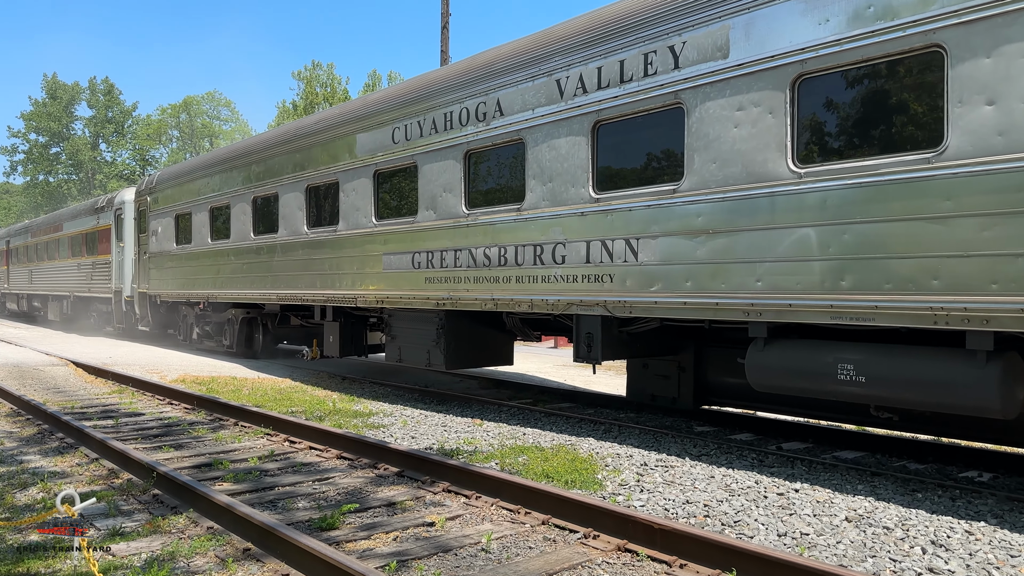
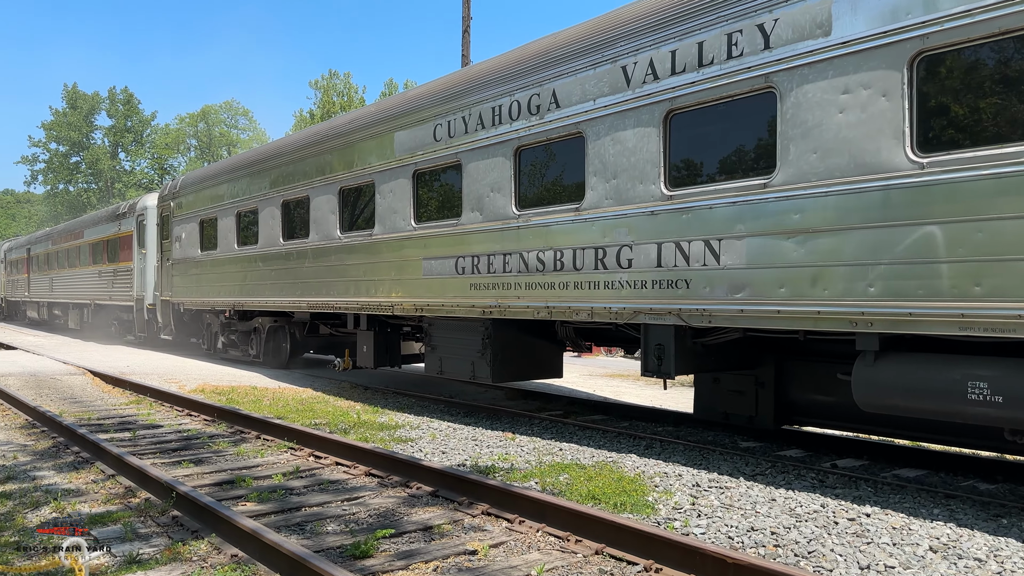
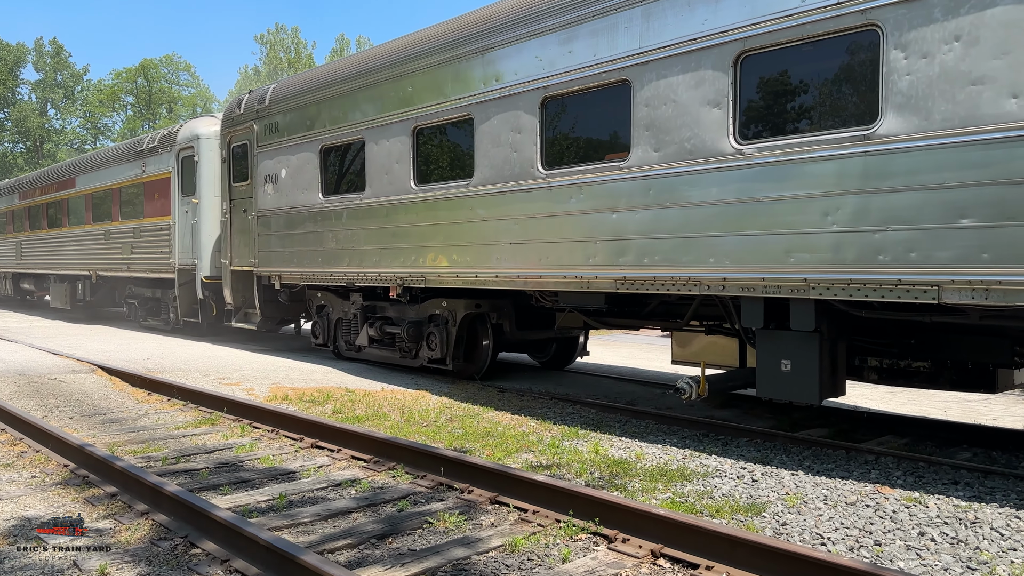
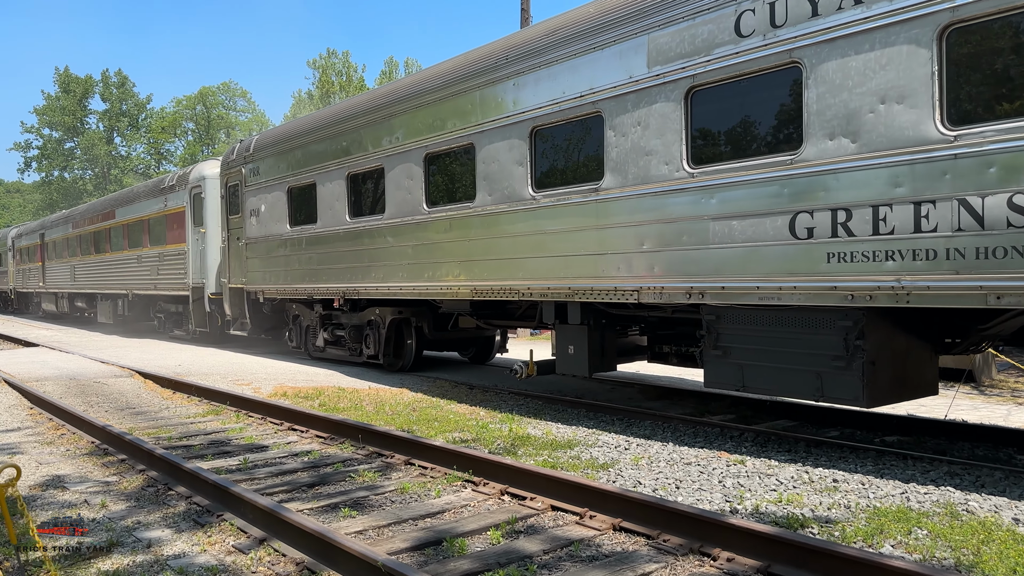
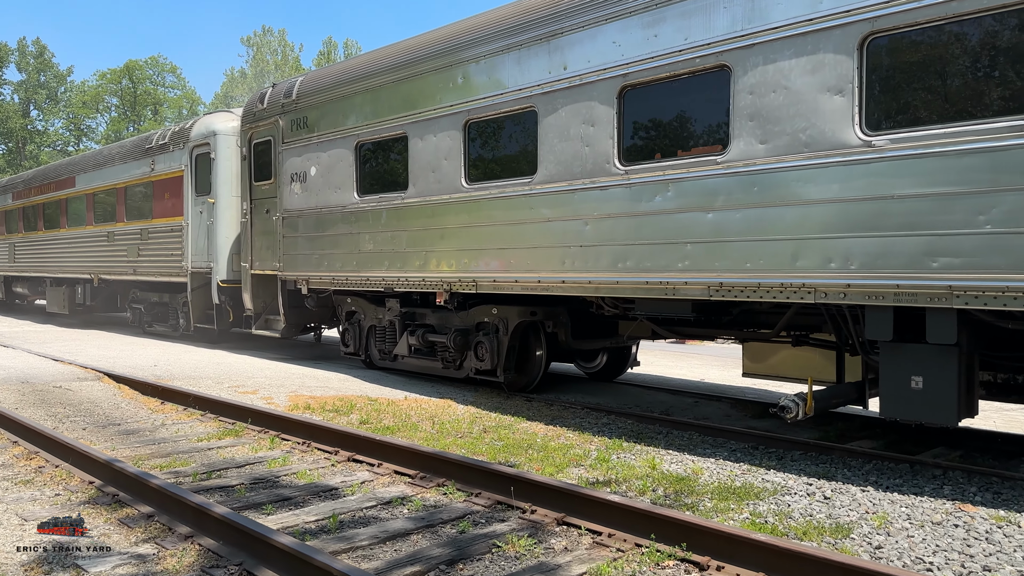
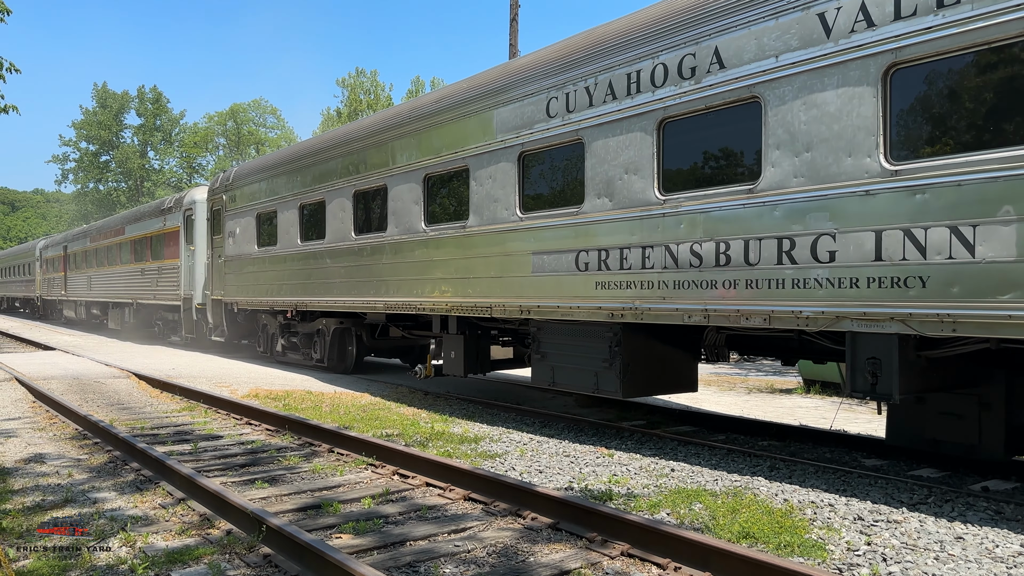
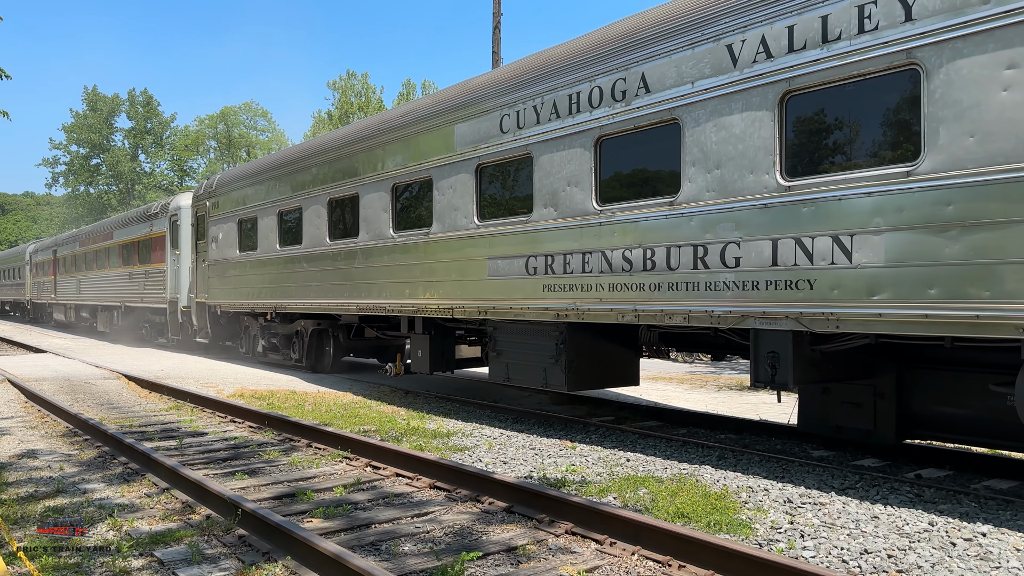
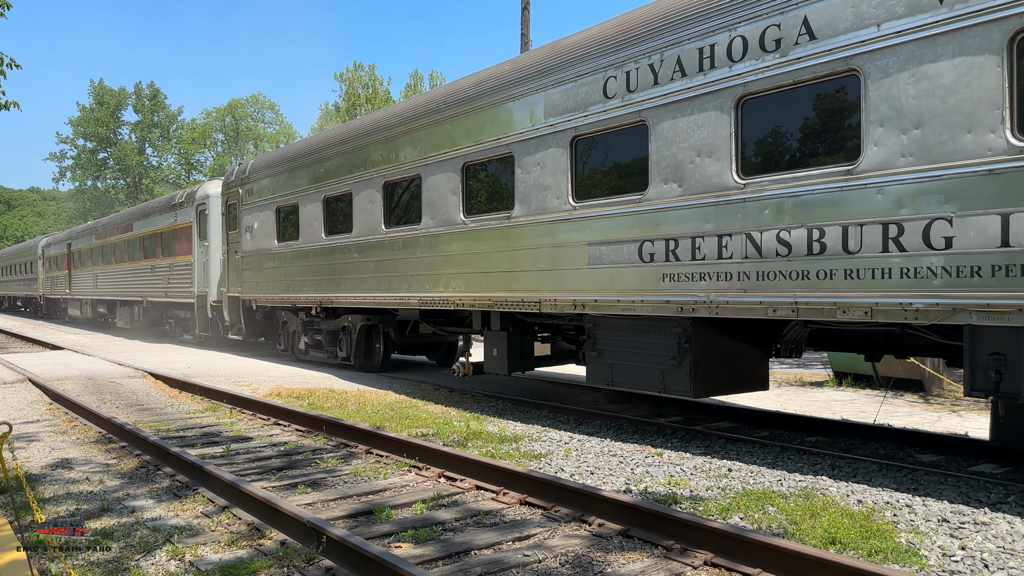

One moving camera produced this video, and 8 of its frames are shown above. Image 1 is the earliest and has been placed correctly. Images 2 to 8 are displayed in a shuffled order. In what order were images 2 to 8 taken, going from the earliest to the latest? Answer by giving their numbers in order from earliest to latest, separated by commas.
2, 7, 6, 8, 4, 3, 5
